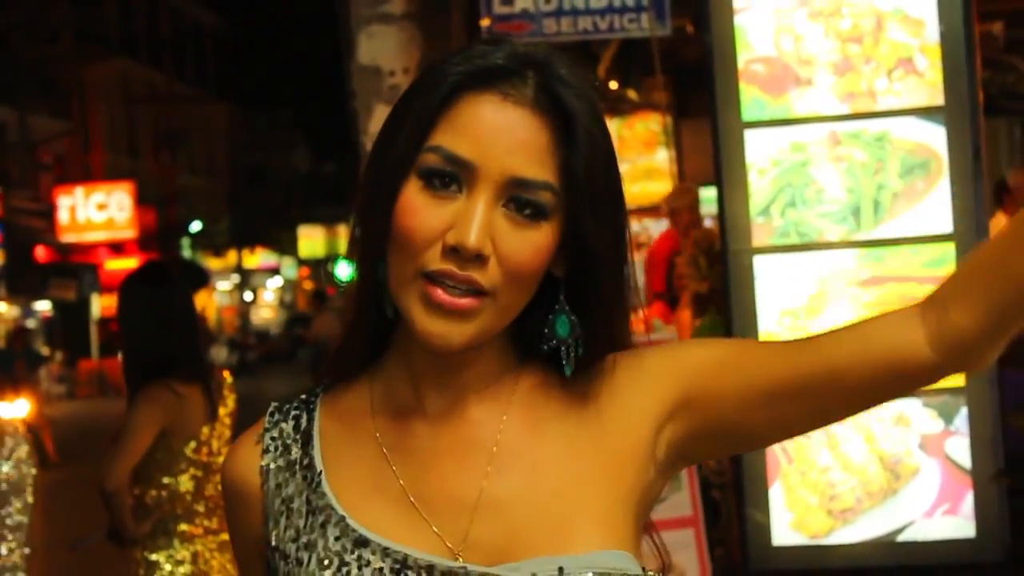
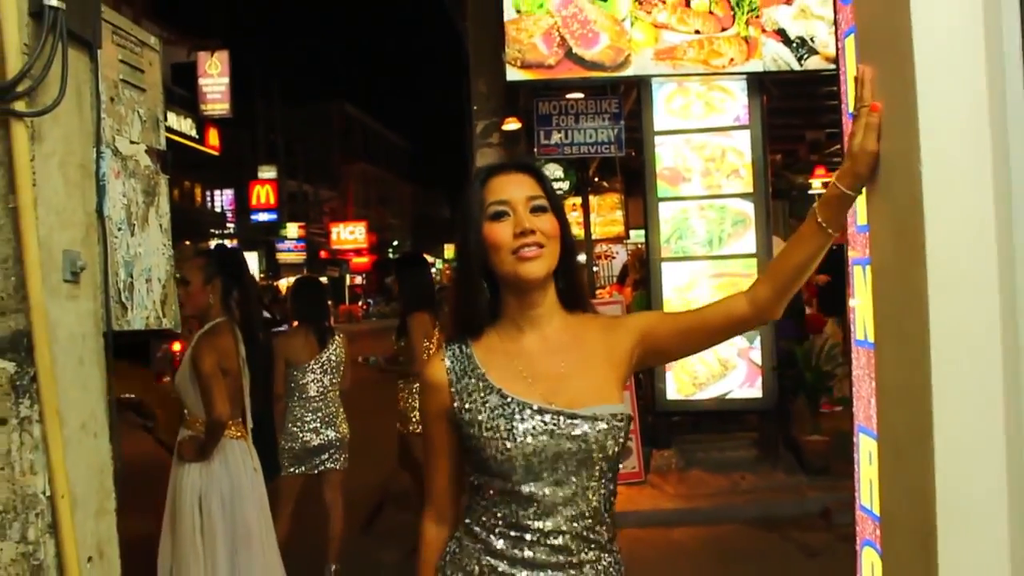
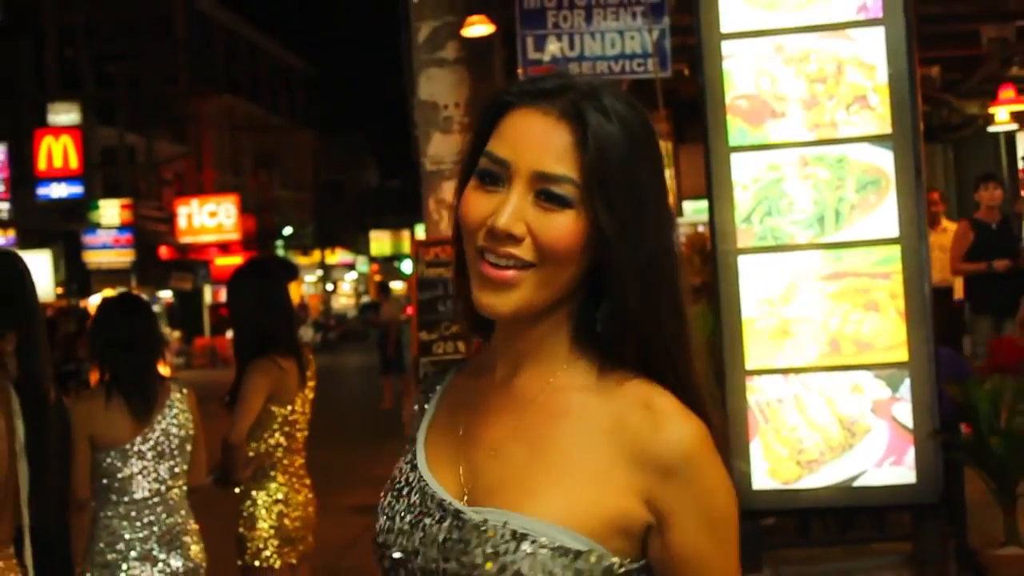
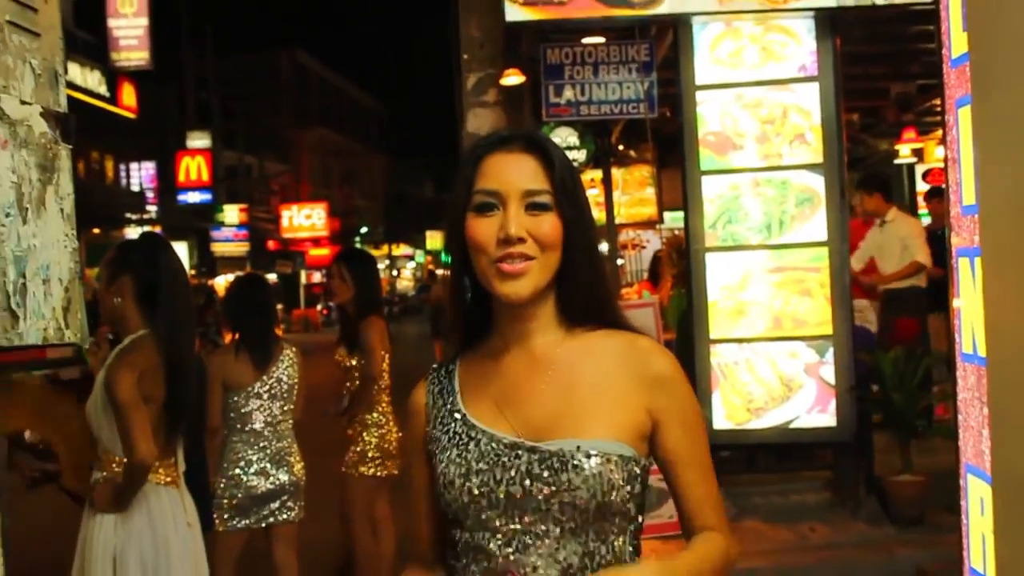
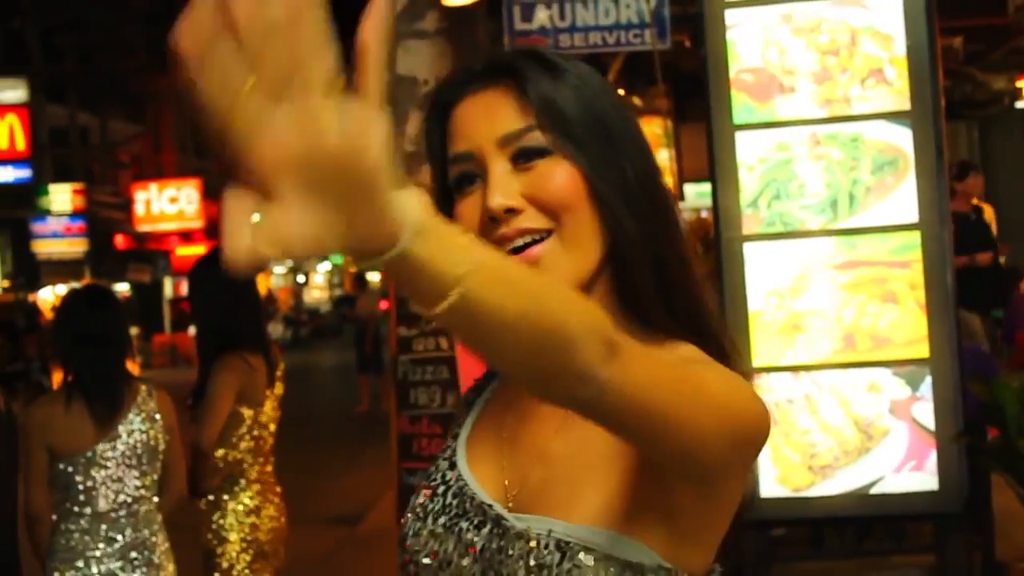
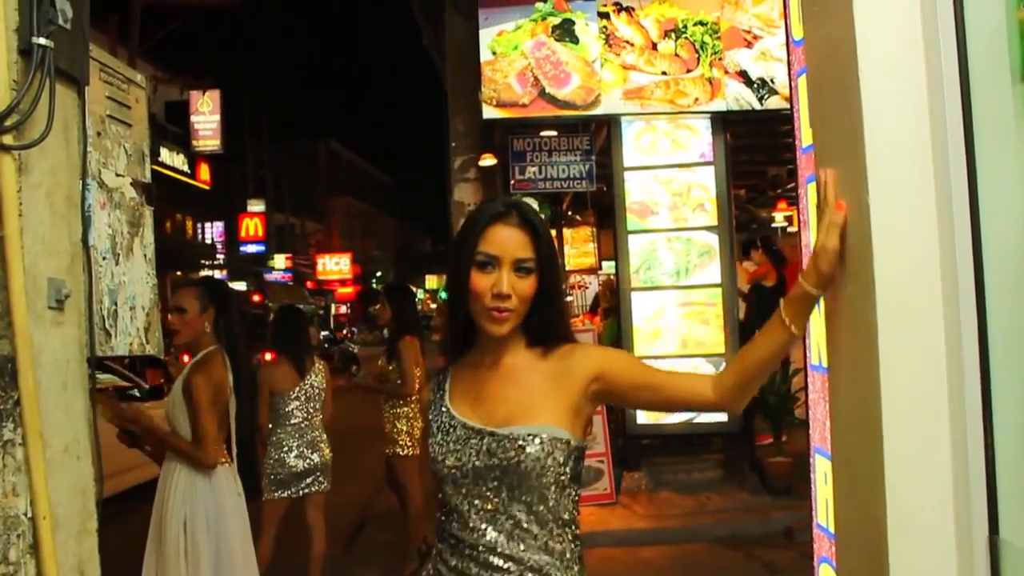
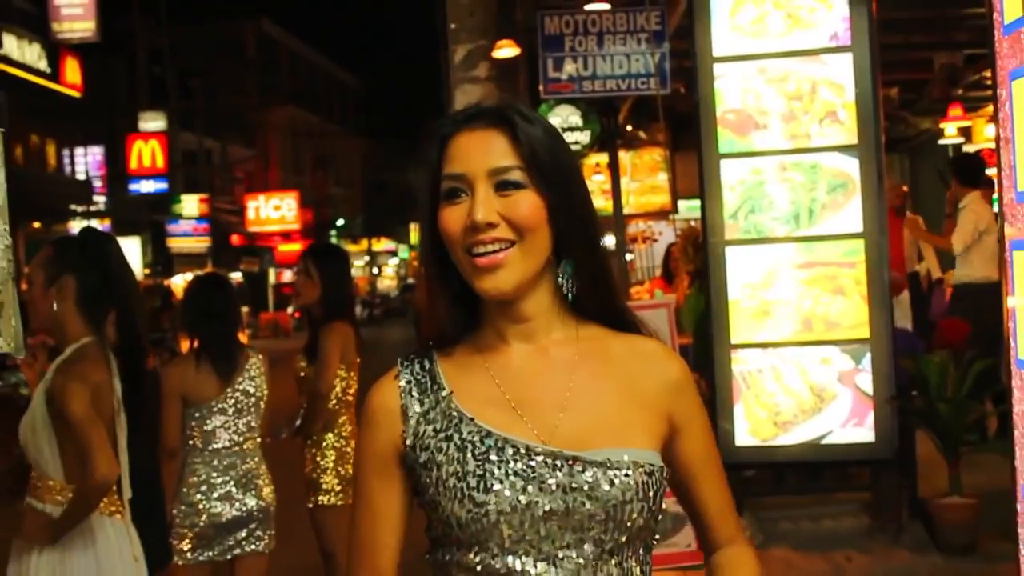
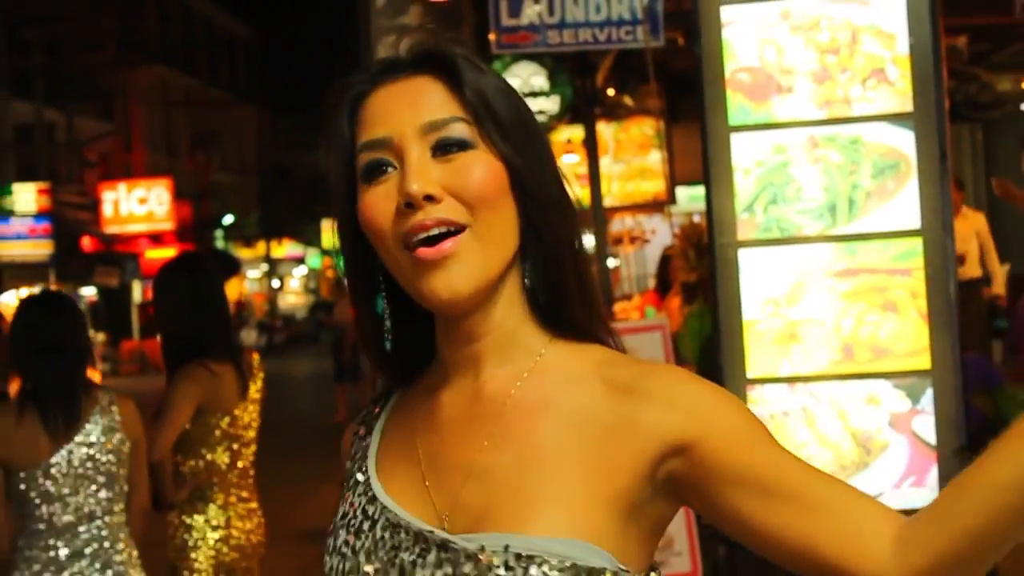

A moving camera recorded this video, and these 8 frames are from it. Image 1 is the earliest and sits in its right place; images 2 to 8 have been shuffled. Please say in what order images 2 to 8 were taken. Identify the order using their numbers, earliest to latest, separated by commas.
8, 5, 3, 7, 4, 2, 6
